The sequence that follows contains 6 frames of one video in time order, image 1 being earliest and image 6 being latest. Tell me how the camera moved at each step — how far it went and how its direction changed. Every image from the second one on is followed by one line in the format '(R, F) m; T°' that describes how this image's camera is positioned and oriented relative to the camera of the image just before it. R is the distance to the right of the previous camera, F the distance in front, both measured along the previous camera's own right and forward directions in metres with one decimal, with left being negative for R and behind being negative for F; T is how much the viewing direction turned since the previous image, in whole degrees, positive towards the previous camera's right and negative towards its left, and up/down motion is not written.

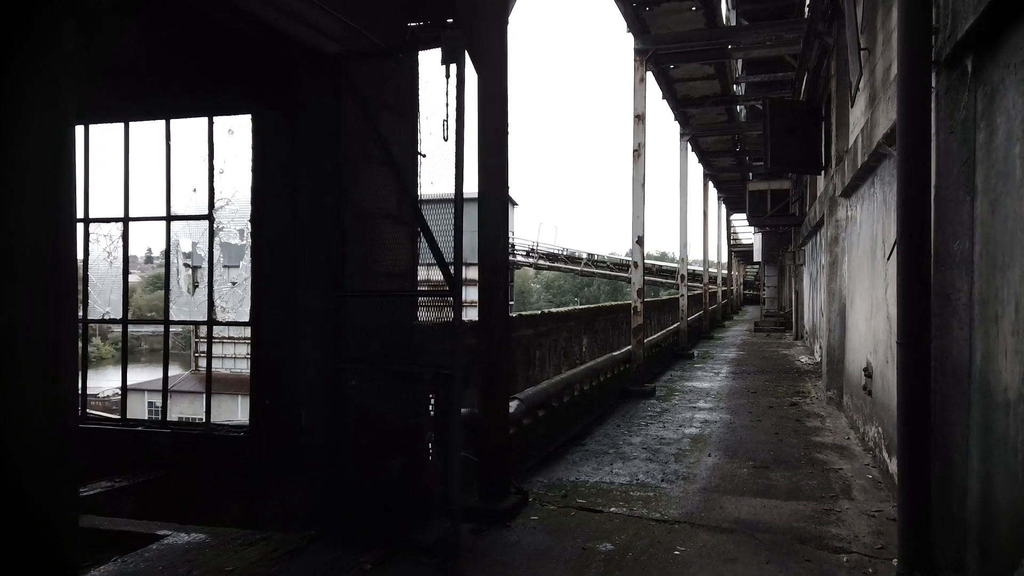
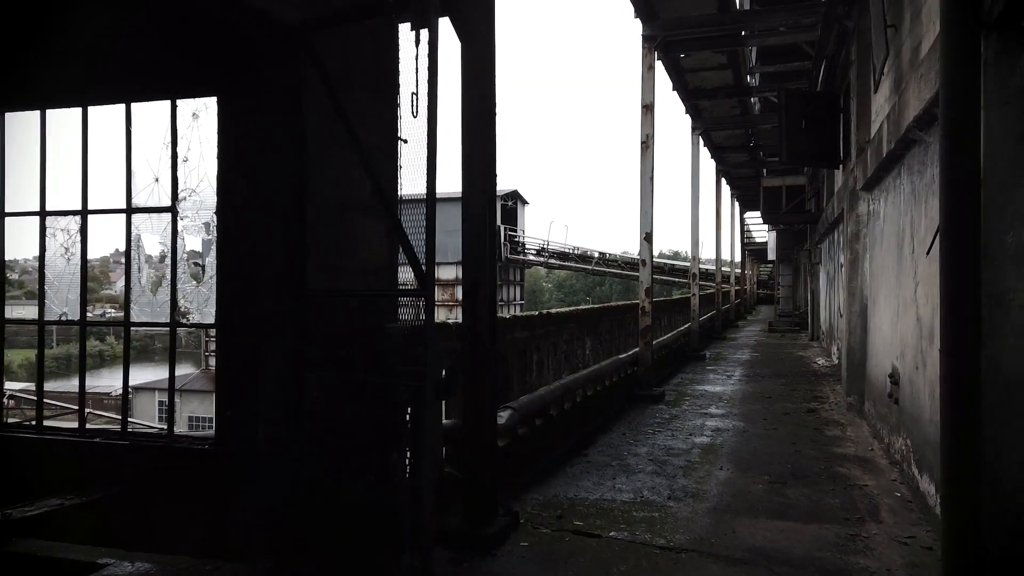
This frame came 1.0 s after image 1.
(+0.1, +0.3) m; -1°
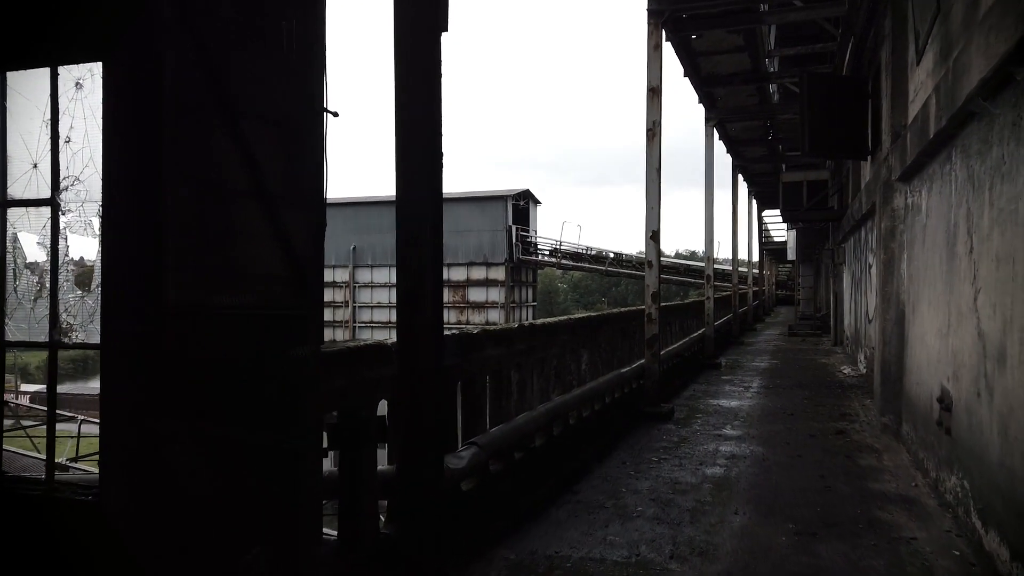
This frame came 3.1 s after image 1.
(+0.2, +0.7) m; -1°
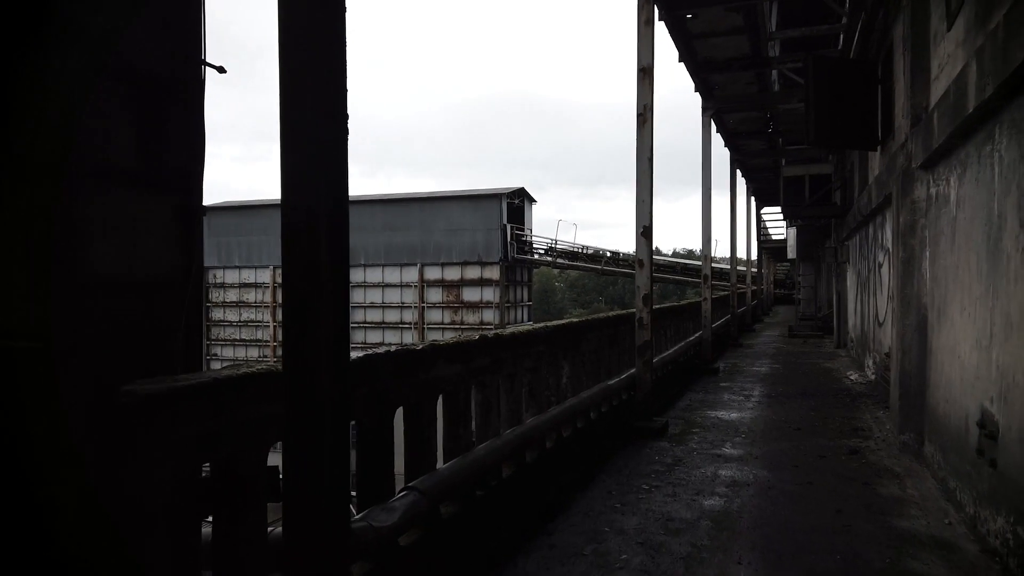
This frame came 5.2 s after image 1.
(+0.2, +0.6) m; 0°
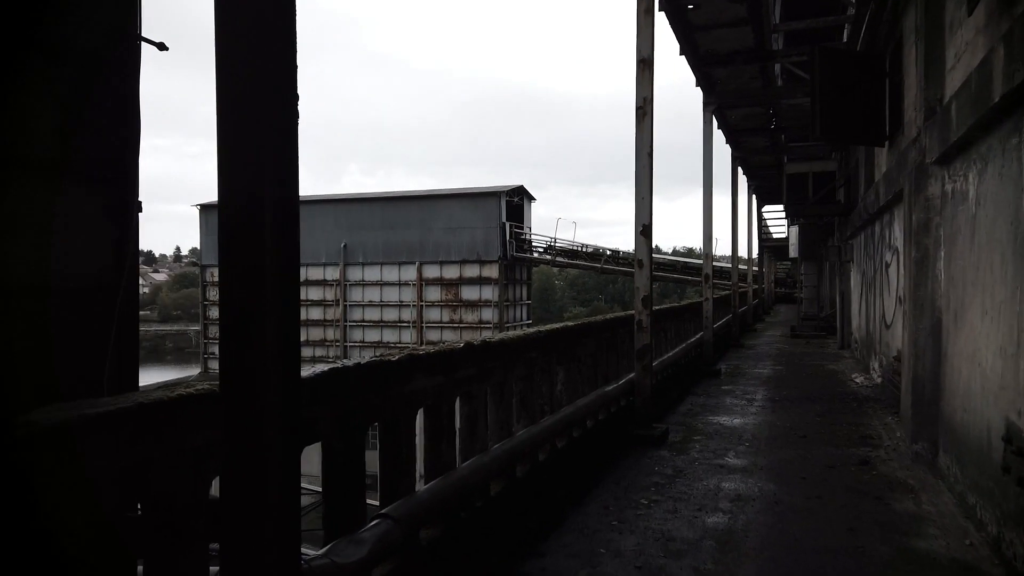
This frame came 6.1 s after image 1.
(0.0, +0.2) m; 0°
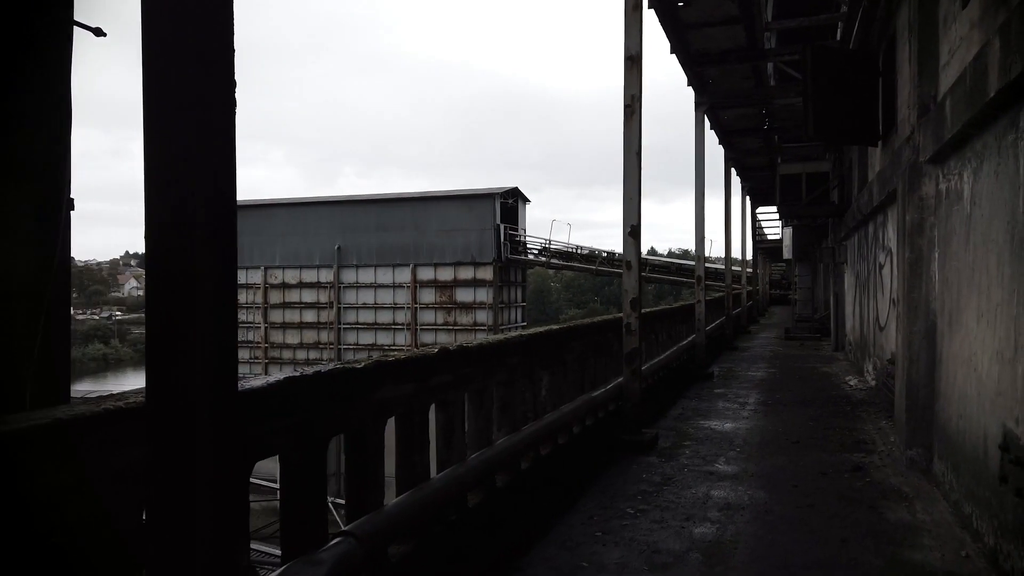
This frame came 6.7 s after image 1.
(+0.1, +0.1) m; 0°
